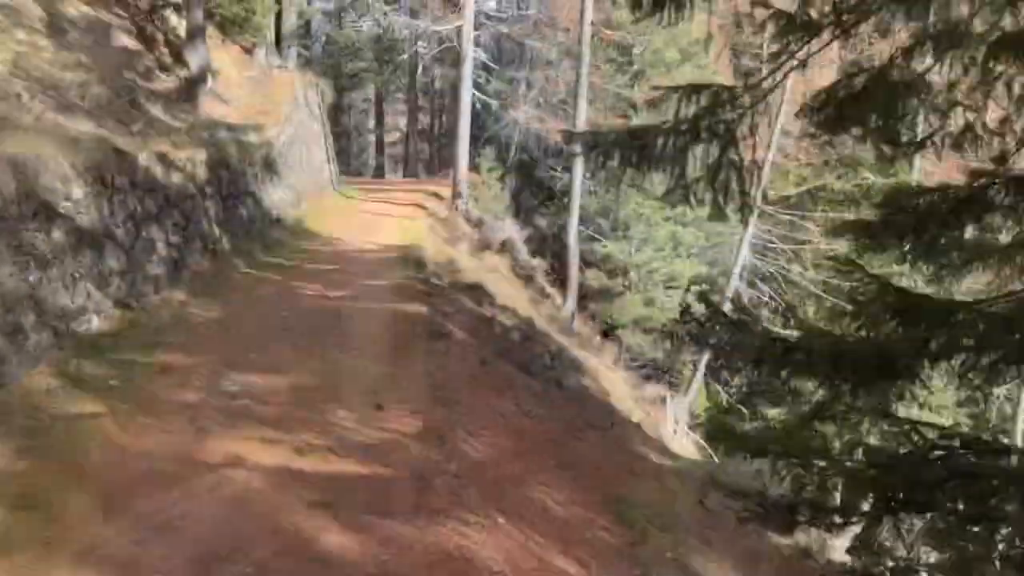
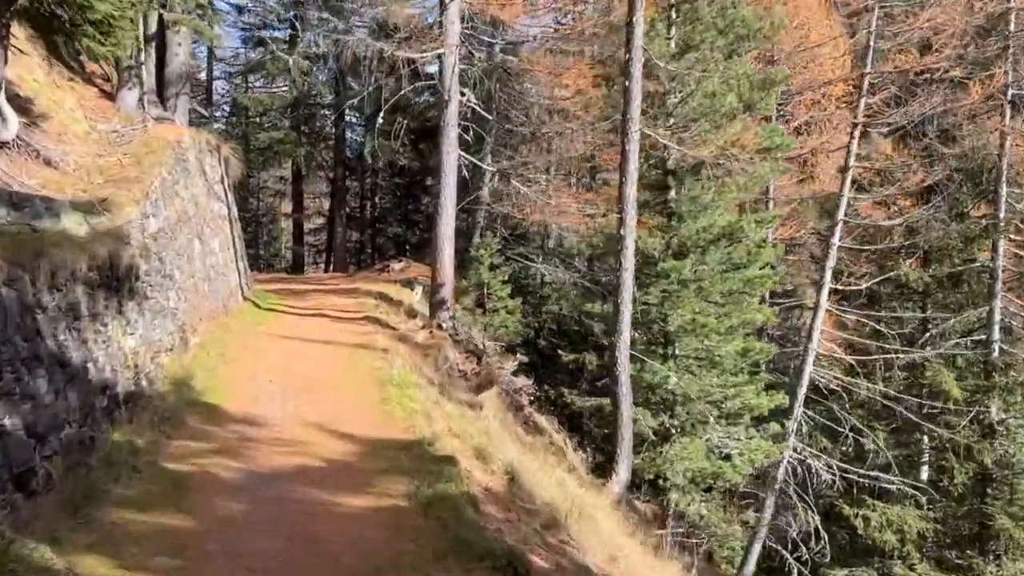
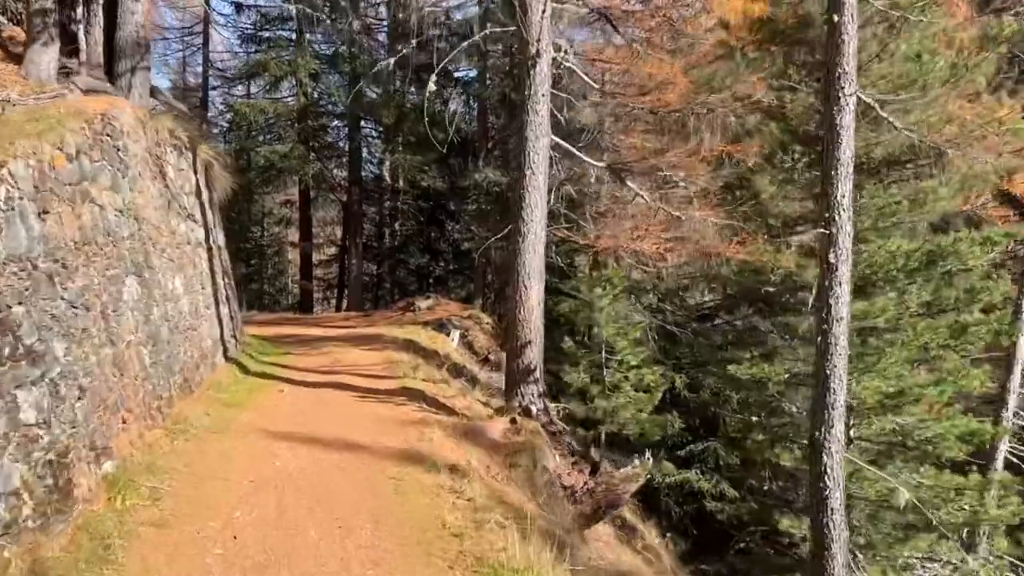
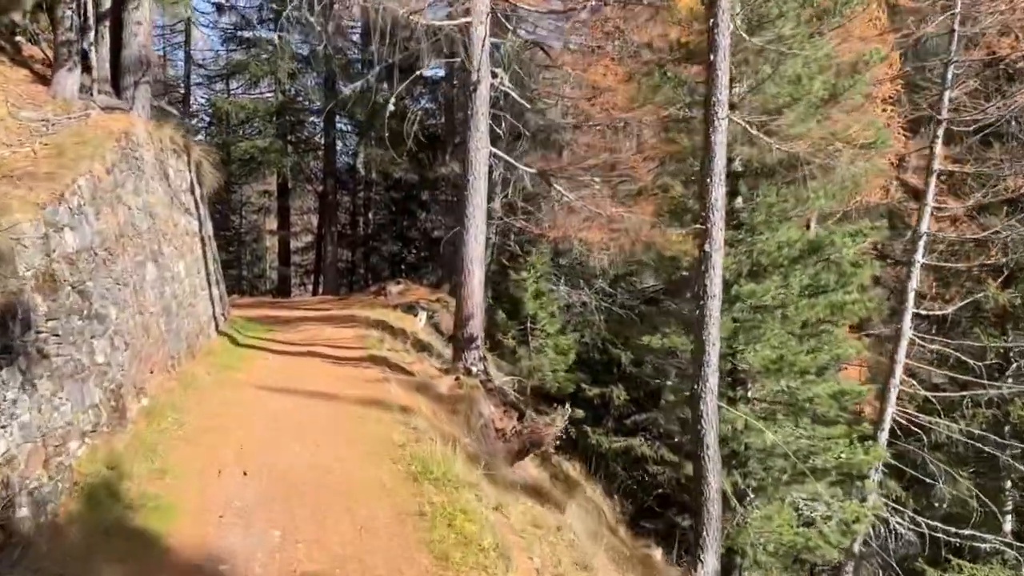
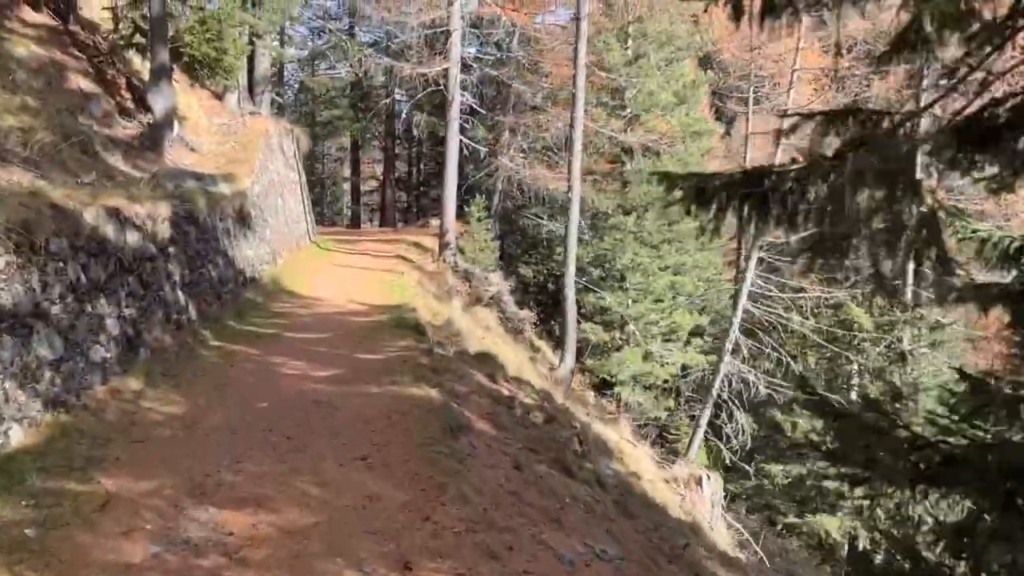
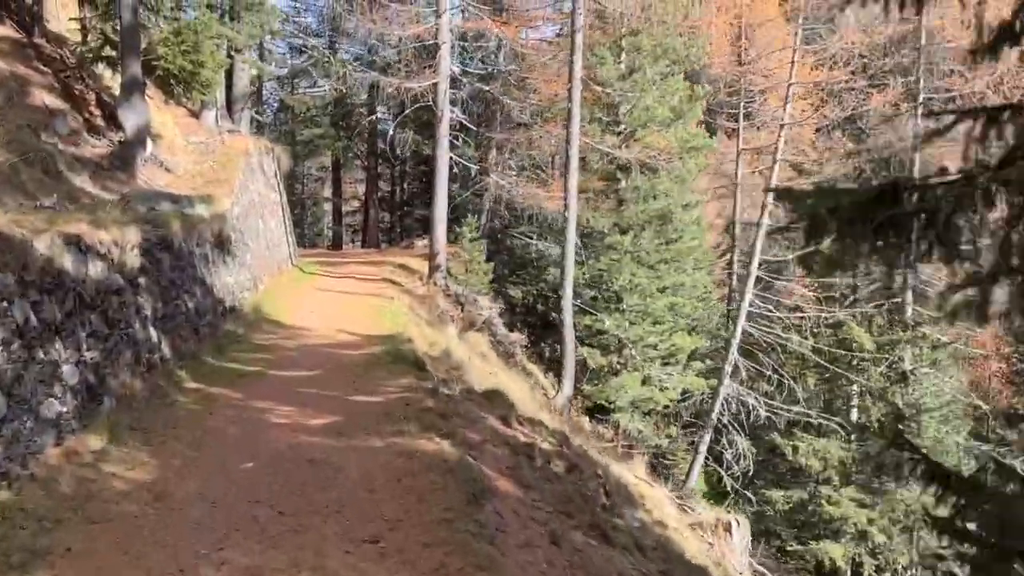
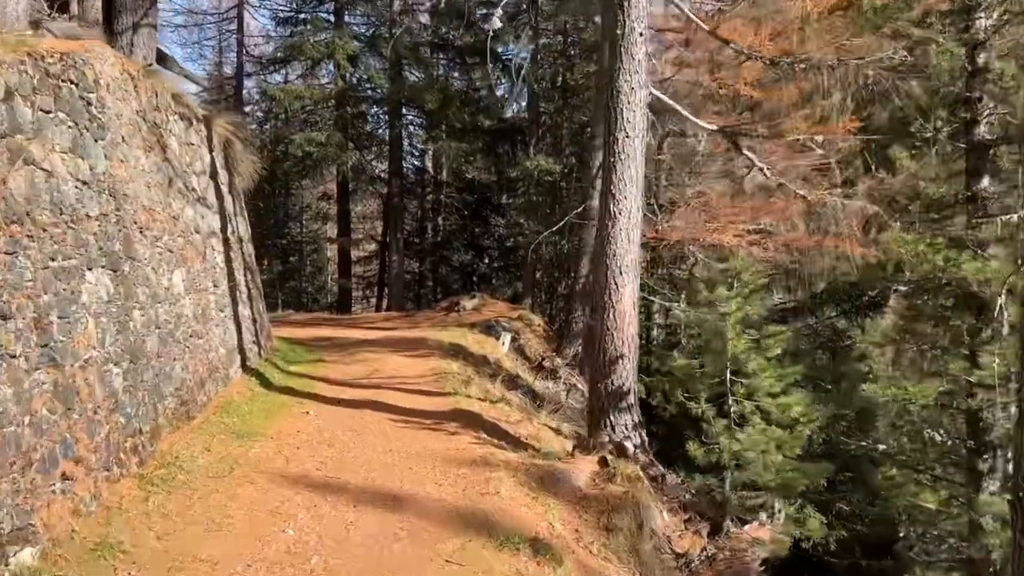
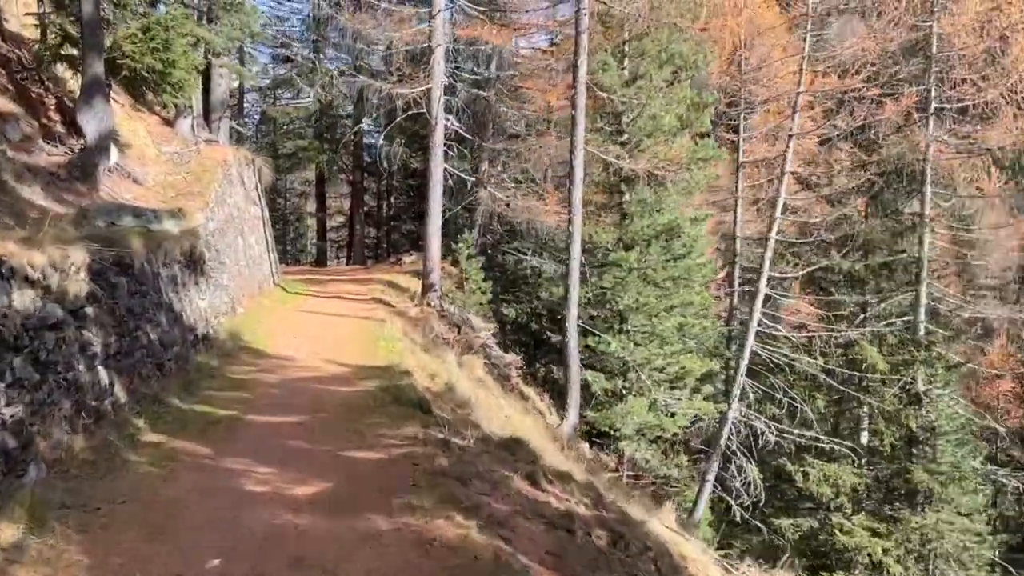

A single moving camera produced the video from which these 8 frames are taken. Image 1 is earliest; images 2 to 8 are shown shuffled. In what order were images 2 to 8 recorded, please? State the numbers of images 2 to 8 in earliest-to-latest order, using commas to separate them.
5, 6, 8, 2, 4, 3, 7
